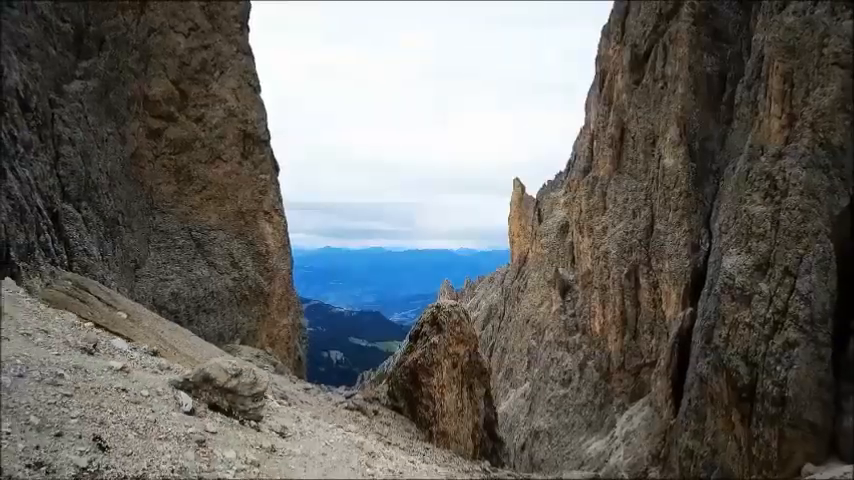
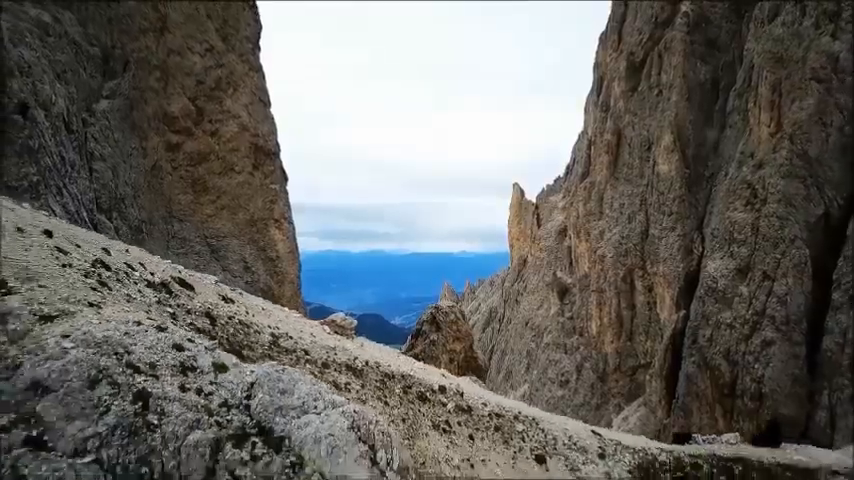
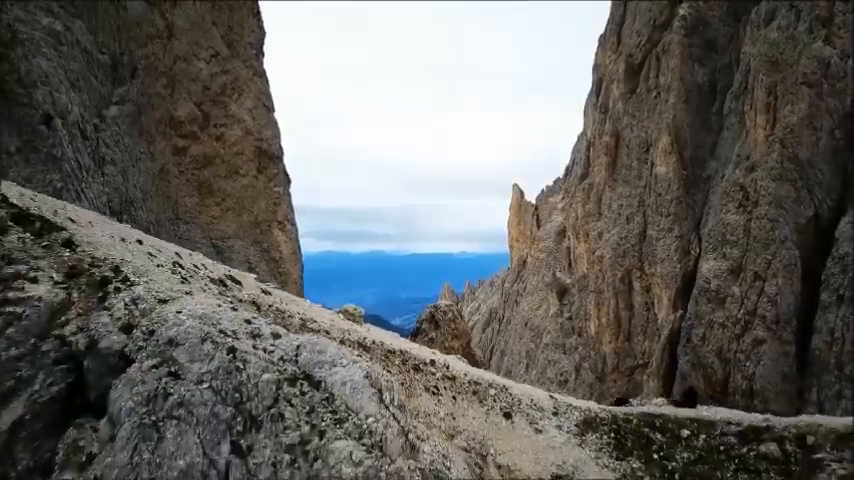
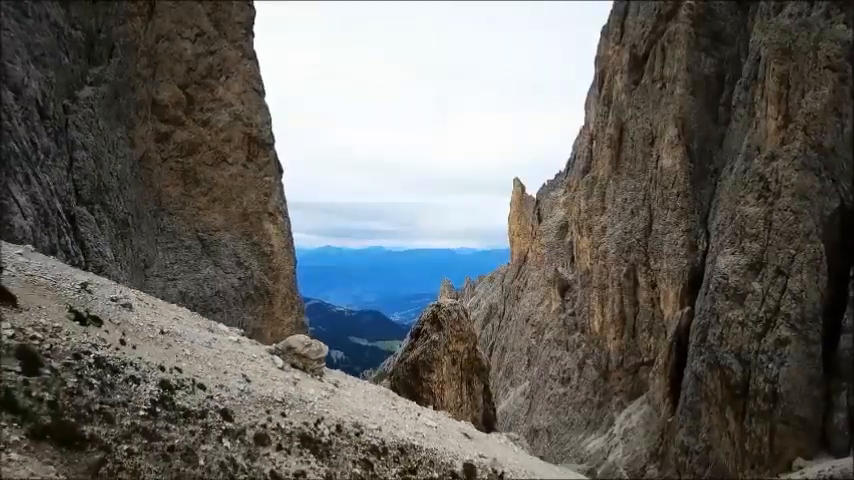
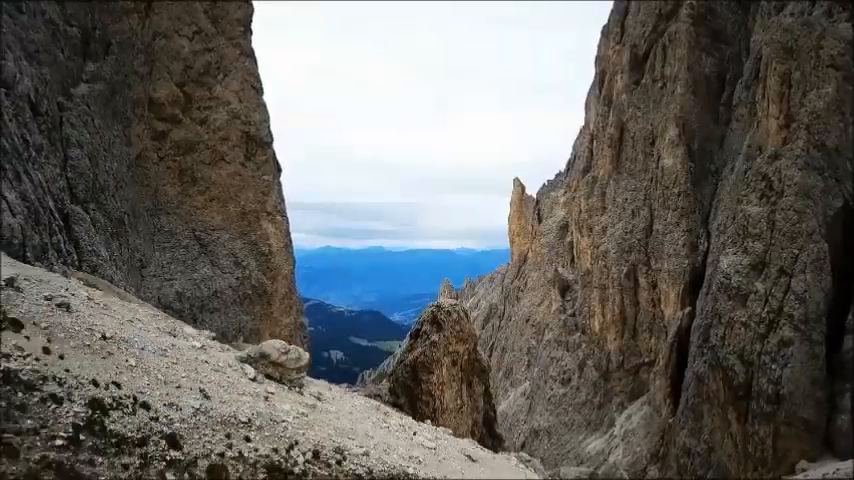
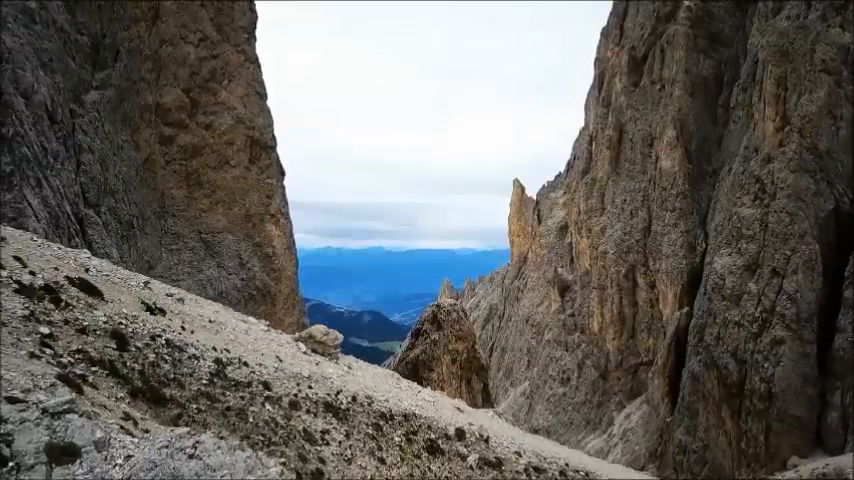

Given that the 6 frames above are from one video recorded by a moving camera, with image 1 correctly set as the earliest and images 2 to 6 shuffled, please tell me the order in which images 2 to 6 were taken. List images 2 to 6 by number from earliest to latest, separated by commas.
5, 4, 6, 2, 3
